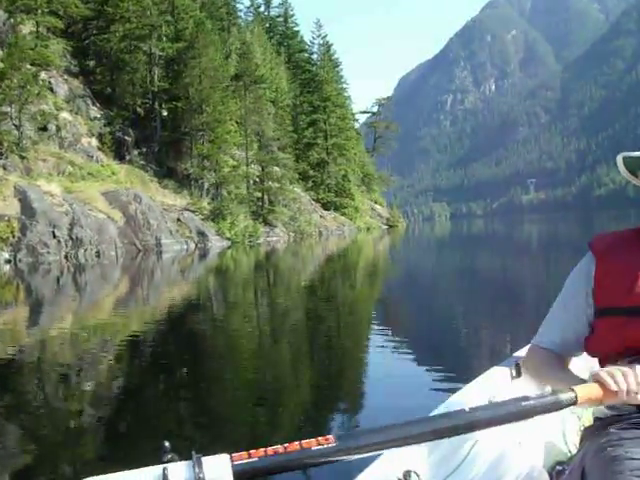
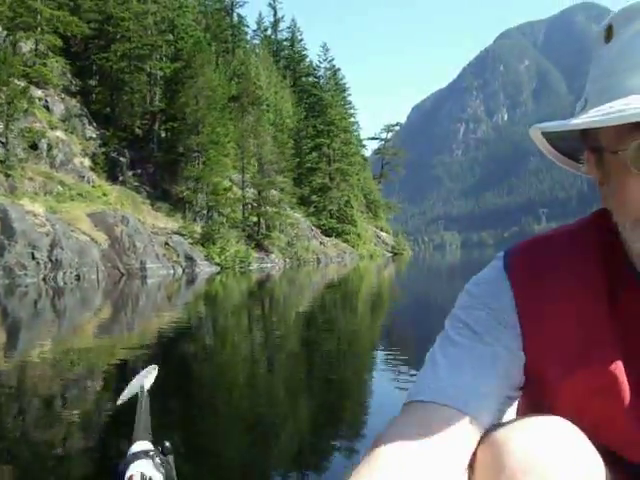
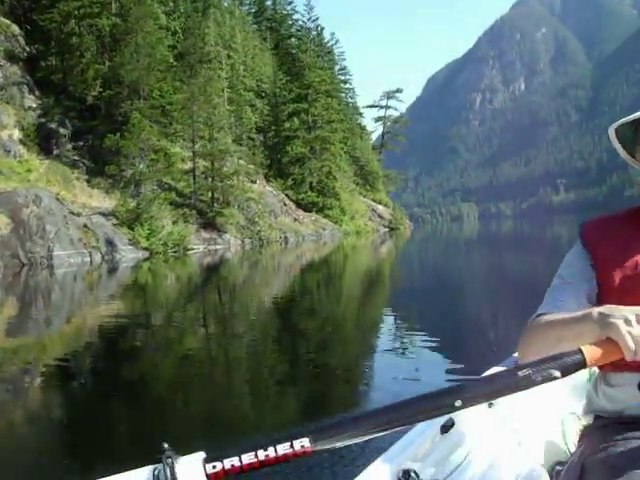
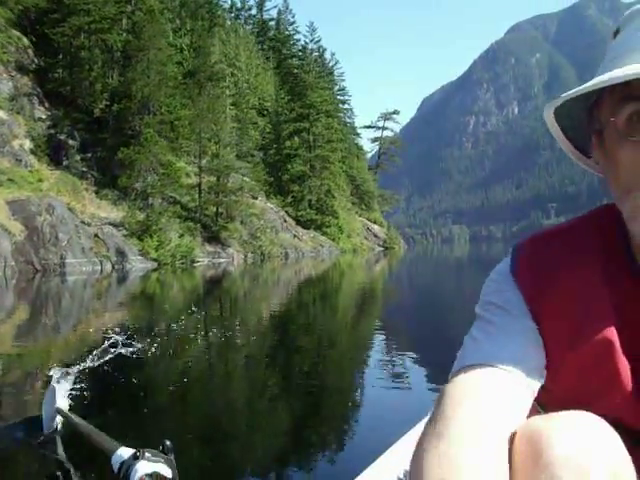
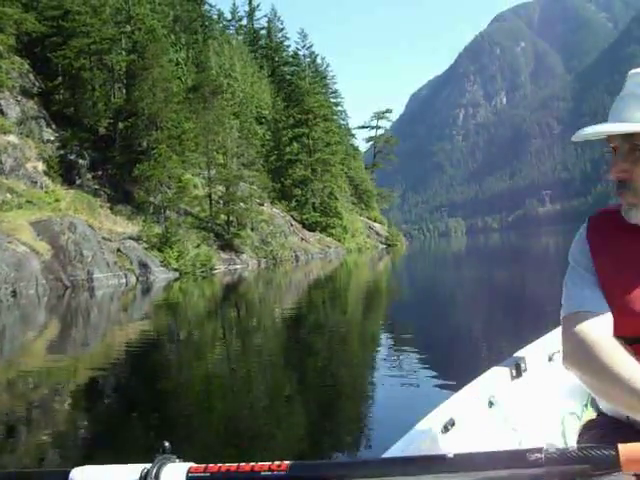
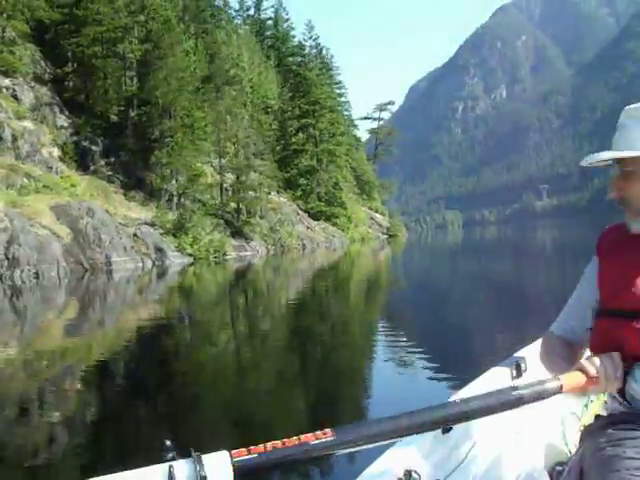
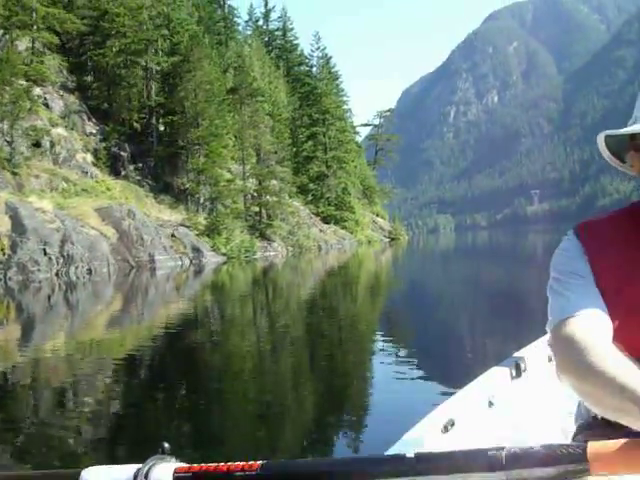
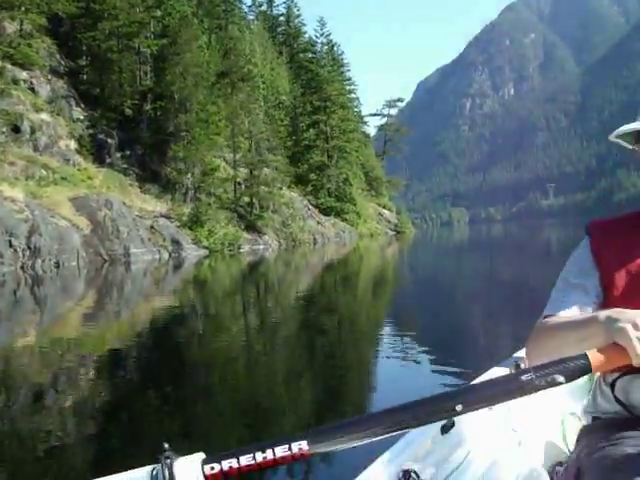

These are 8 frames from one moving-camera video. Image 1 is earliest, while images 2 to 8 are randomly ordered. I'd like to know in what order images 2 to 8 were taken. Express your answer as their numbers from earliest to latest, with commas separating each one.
7, 2, 8, 6, 5, 4, 3
